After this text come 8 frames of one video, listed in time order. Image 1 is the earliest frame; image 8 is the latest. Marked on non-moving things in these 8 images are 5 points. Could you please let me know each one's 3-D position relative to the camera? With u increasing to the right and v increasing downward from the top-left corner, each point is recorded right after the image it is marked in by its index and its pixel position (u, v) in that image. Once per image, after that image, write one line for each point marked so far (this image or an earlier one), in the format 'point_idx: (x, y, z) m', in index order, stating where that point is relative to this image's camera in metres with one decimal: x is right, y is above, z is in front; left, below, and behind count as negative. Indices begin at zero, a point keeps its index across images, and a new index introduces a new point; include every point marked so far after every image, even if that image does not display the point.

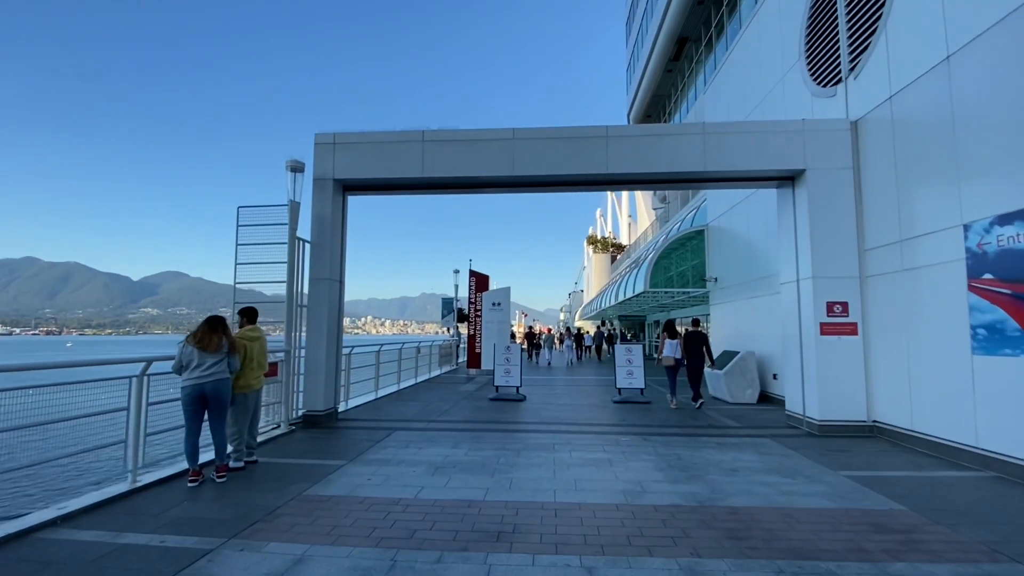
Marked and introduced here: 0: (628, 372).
0: (+3.2, -2.4, +13.6) m
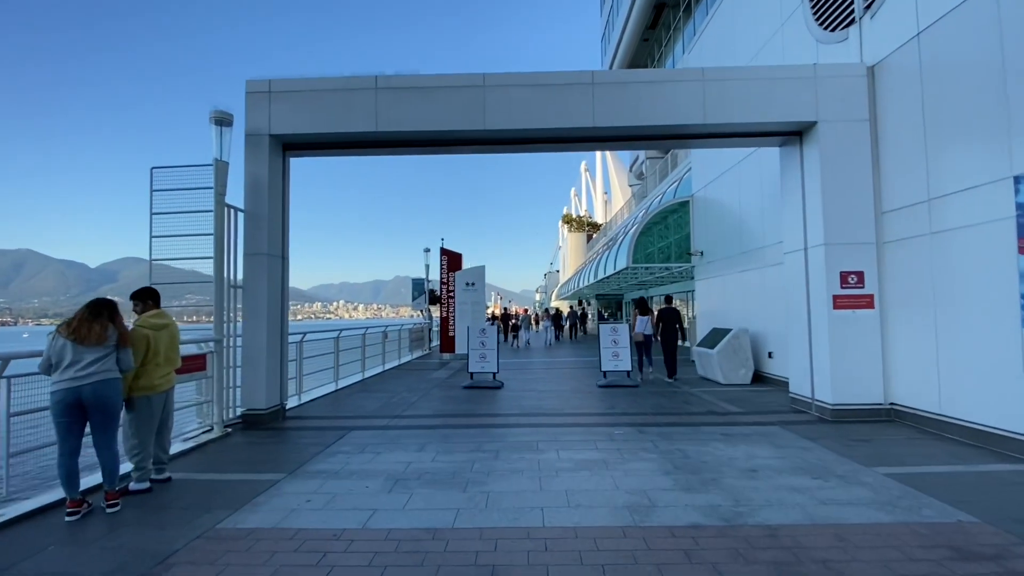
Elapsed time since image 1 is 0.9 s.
0: (+2.6, -1.7, +12.5) m
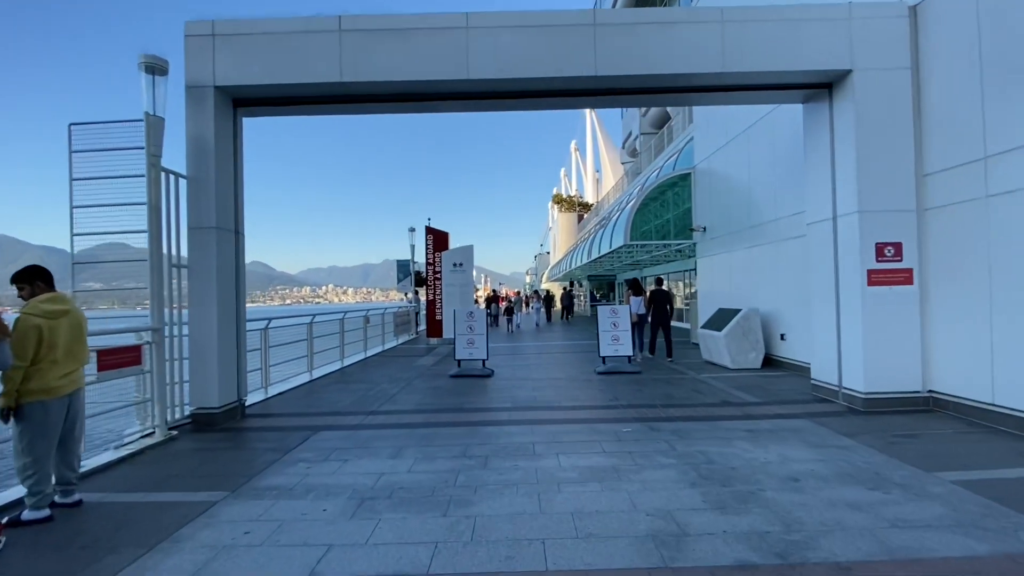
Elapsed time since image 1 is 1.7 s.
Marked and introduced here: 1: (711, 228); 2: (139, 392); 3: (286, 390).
0: (+2.4, -1.2, +11.5) m
1: (+6.3, +1.9, +15.3) m
2: (-5.2, -1.4, +6.7) m
3: (-5.0, -2.2, +10.6) m
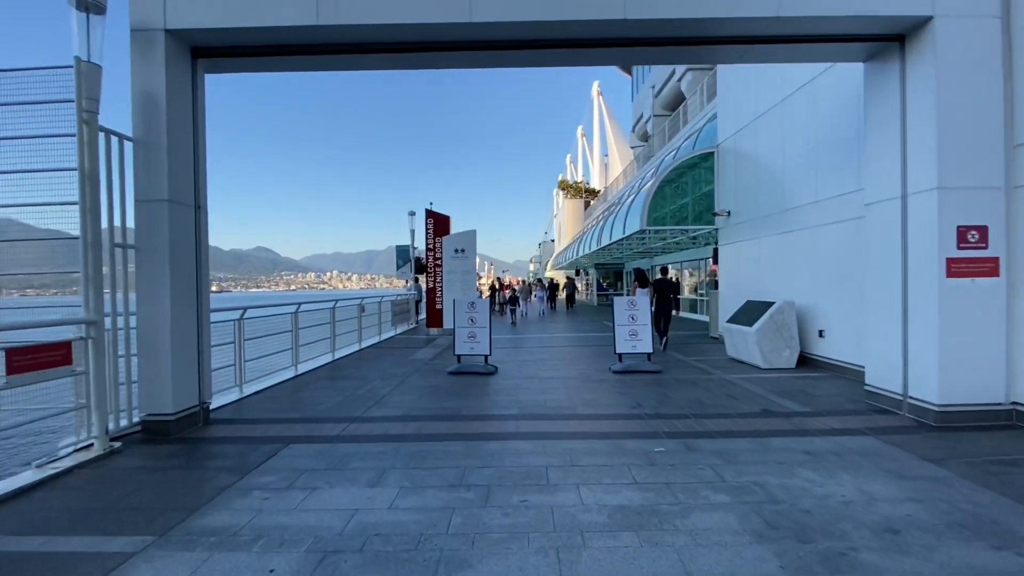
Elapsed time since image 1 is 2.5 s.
0: (+2.5, -0.9, +10.3) m
1: (+6.5, +2.2, +14.0) m
2: (-5.1, -1.3, +5.6) m
3: (-4.9, -2.0, +9.5) m
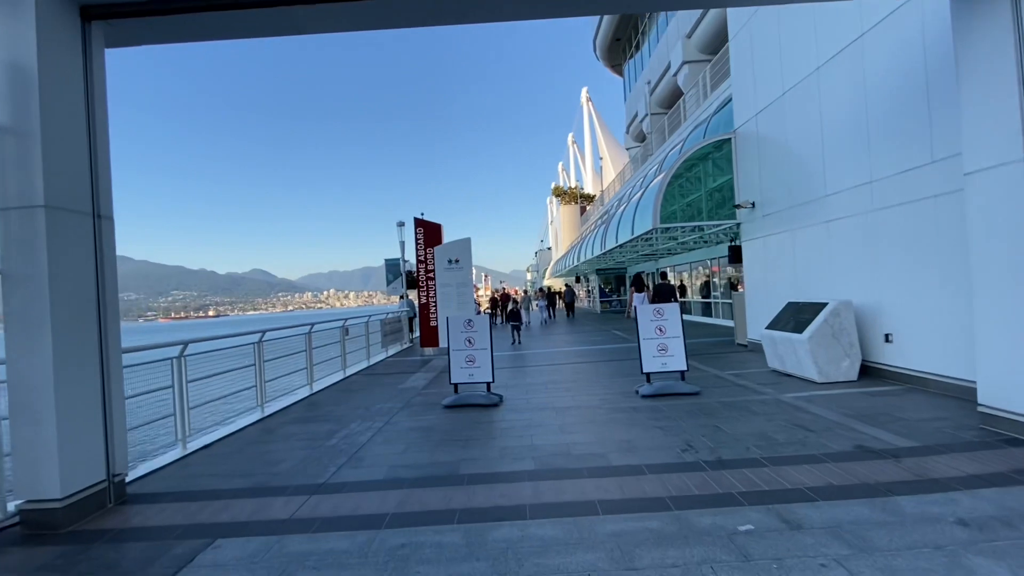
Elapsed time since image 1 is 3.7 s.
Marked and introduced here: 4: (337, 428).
0: (+2.6, -1.1, +8.6) m
1: (+6.4, +2.2, +12.4) m
2: (-4.9, -1.6, +3.9) m
3: (-4.7, -2.4, +7.8) m
4: (-2.8, -2.2, +7.7) m
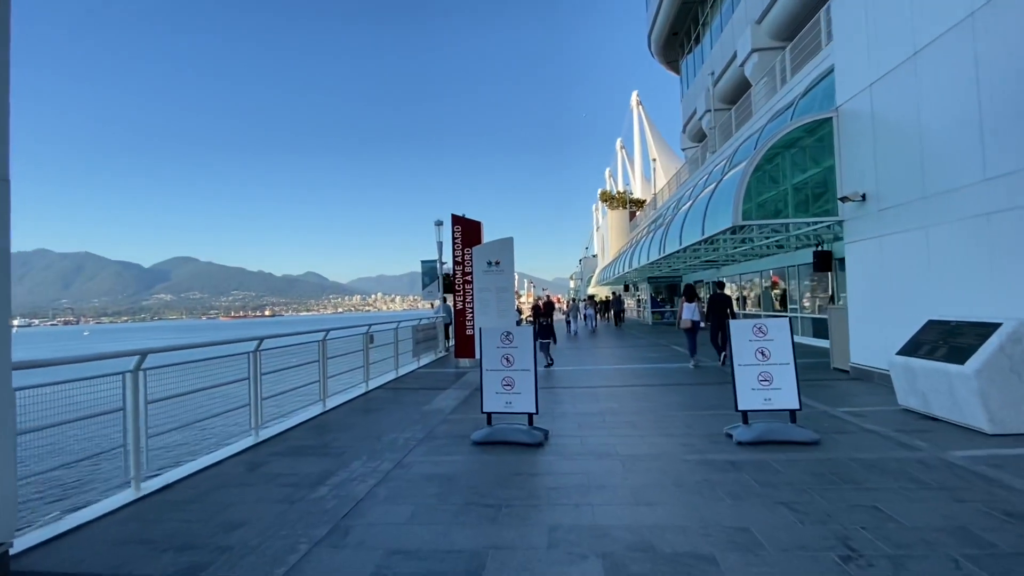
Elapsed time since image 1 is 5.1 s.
0: (+3.3, -1.2, +6.4) m
1: (+7.5, +1.9, +10.0) m
2: (-4.6, -1.5, +2.4) m
3: (-4.1, -2.3, +6.3) m
4: (-2.2, -2.2, +6.0) m
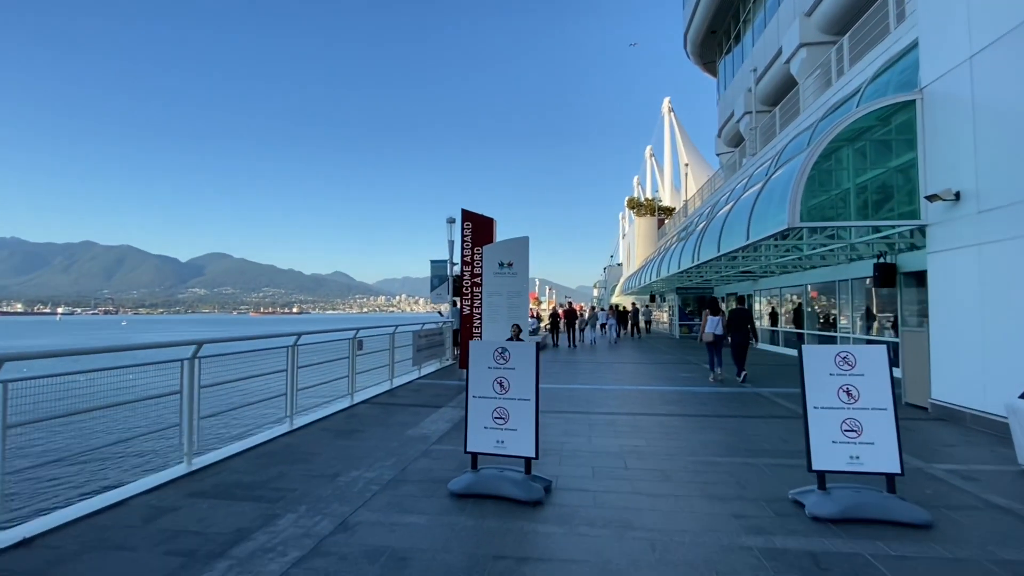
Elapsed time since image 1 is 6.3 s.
0: (+3.2, -1.3, +4.7) m
1: (+7.7, +1.6, +8.0) m
2: (-4.9, -1.3, +1.0) m
3: (-4.2, -2.2, +4.8) m
4: (-2.3, -2.2, +4.5) m
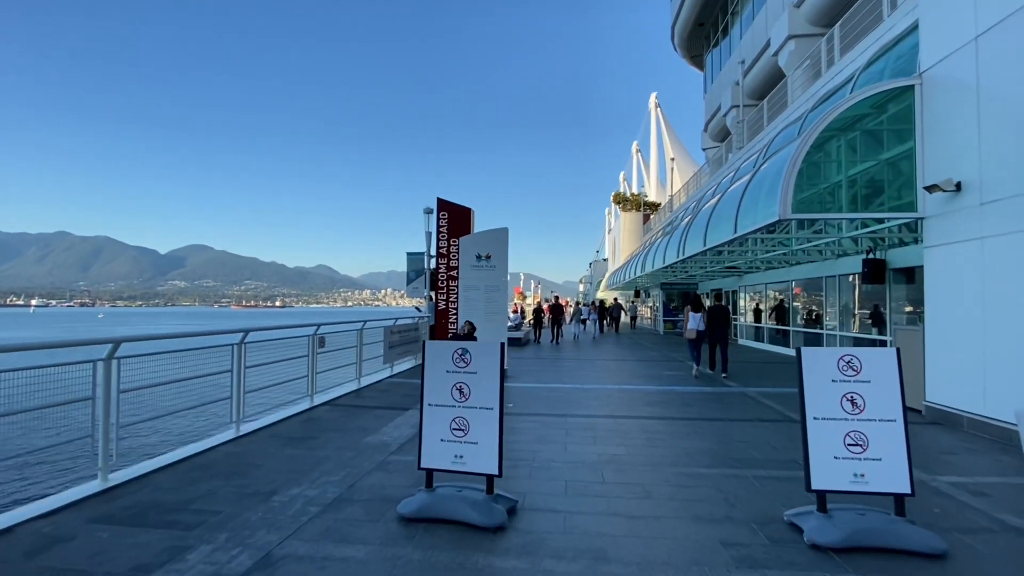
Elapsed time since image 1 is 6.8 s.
0: (+2.9, -1.3, +4.1) m
1: (+7.2, +1.6, +7.5) m
2: (-5.2, -1.3, +0.2) m
3: (-4.6, -2.1, +4.1) m
4: (-2.7, -2.1, +3.8) m
